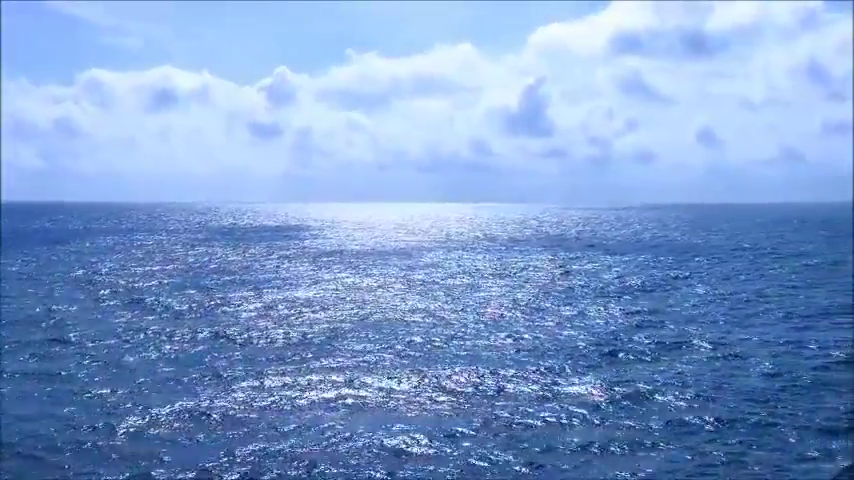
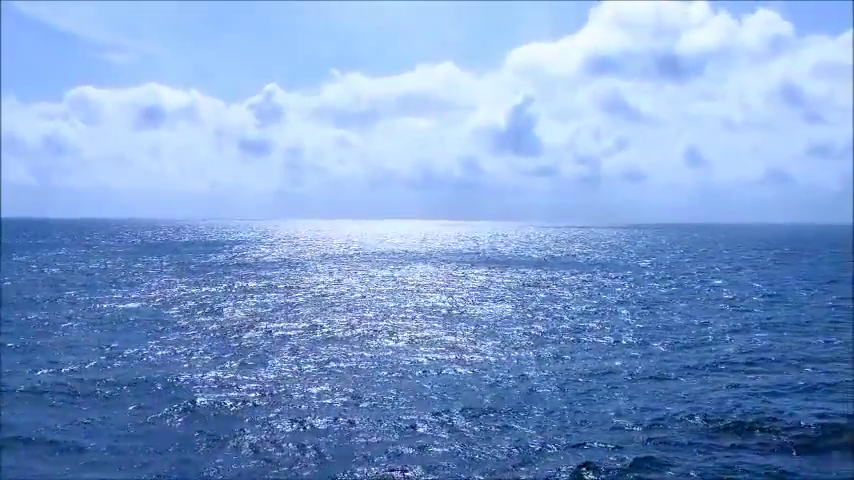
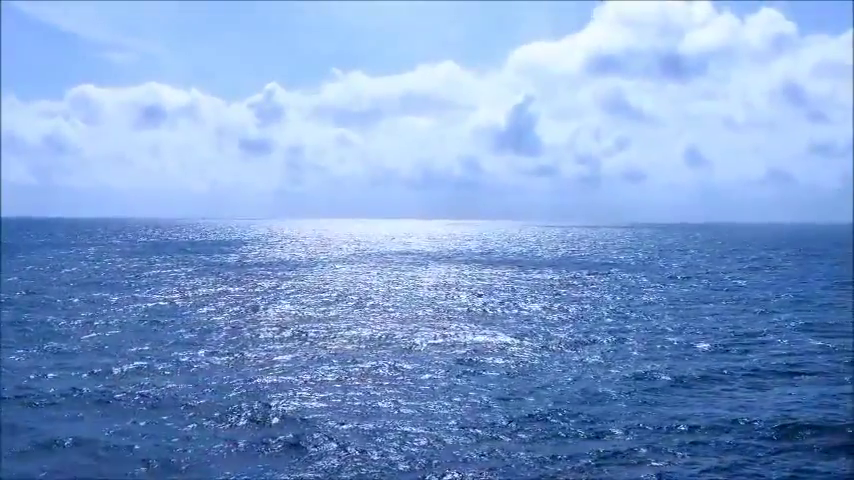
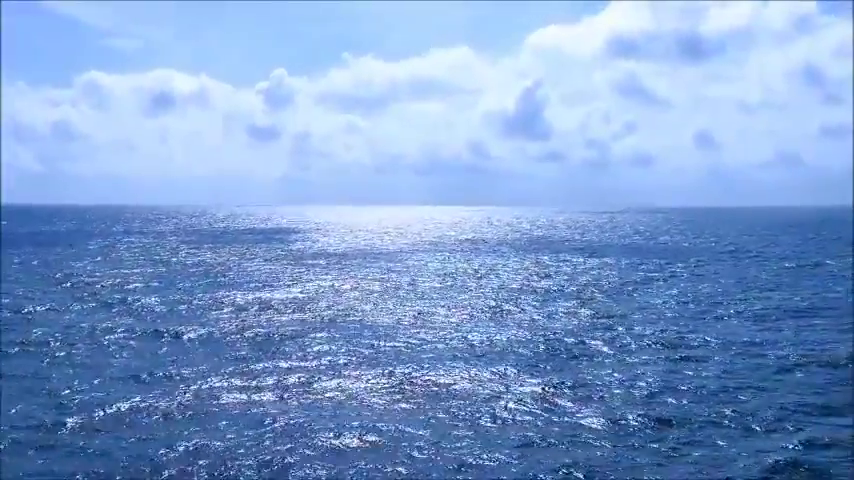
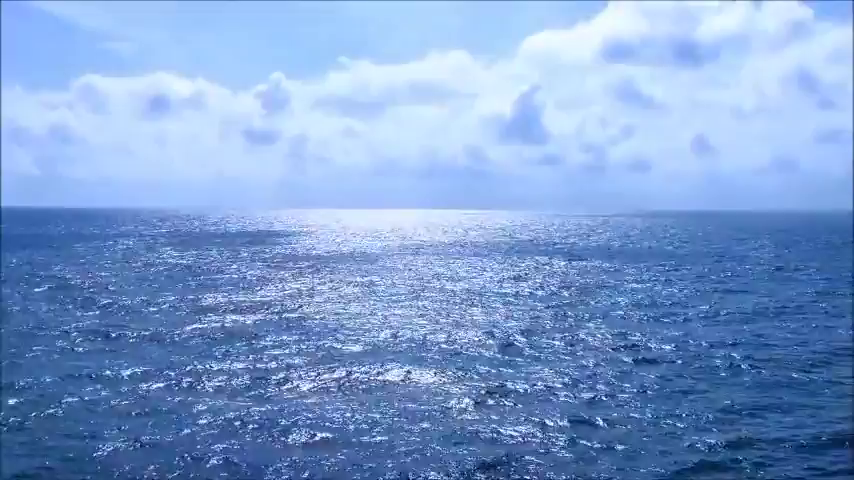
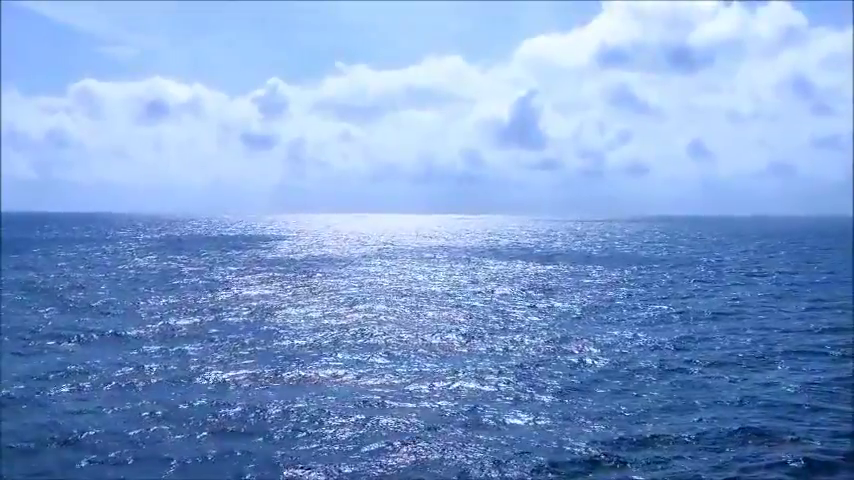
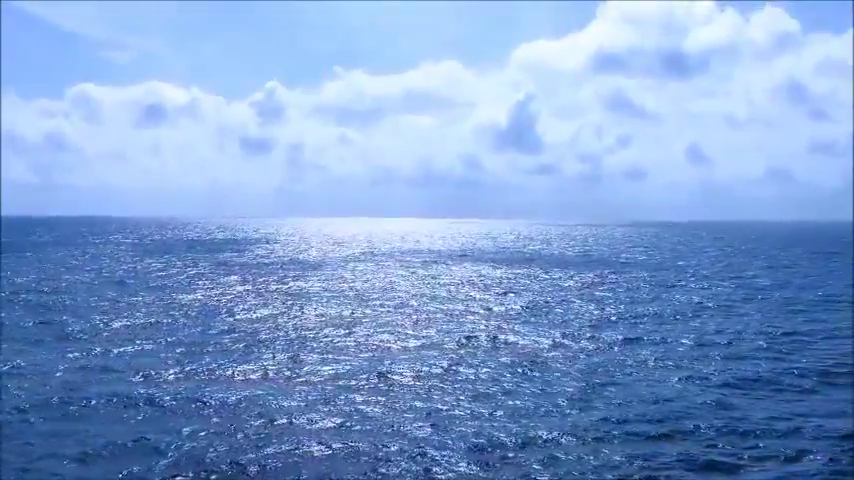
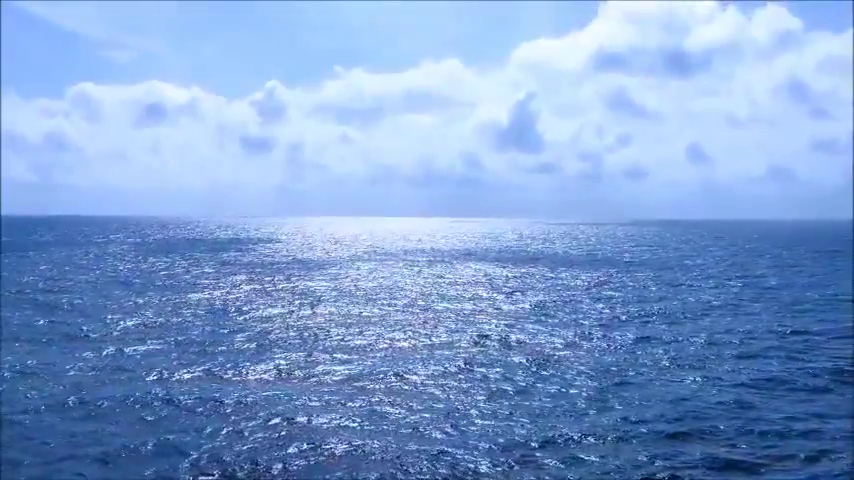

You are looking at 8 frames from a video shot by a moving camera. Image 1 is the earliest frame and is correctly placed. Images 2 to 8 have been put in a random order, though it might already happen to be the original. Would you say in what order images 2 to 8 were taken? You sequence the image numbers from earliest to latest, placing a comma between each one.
4, 5, 6, 8, 7, 3, 2
